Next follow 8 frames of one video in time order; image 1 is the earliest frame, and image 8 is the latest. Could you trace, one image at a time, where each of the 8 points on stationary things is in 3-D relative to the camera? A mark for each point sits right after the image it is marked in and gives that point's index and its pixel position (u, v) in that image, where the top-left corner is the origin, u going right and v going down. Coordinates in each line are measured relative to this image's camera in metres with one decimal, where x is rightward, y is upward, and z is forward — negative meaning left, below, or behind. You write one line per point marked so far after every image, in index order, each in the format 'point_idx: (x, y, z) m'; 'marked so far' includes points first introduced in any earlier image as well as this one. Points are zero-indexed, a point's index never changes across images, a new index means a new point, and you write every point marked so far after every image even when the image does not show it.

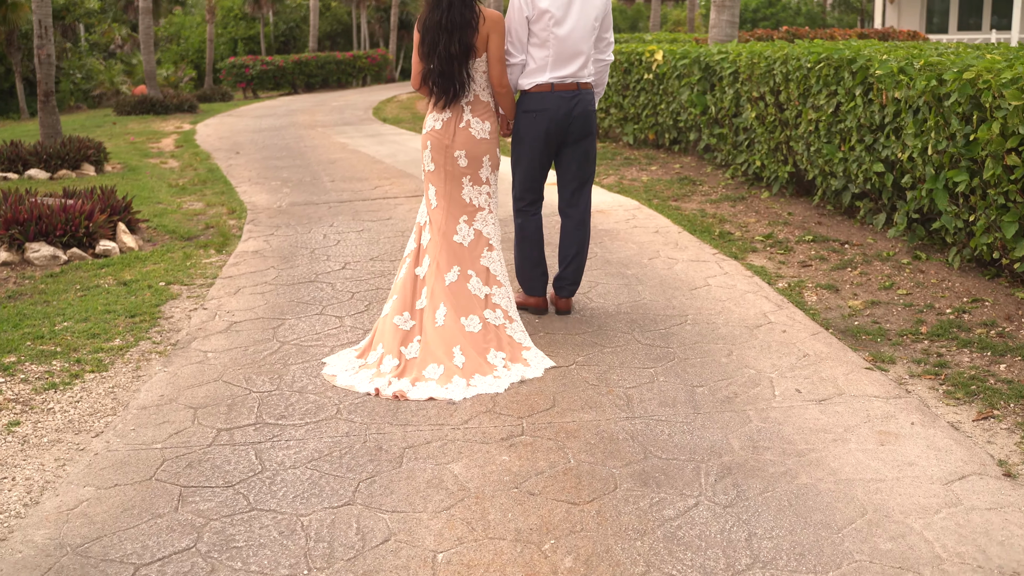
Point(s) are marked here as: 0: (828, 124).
0: (+2.1, +1.1, +7.1) m
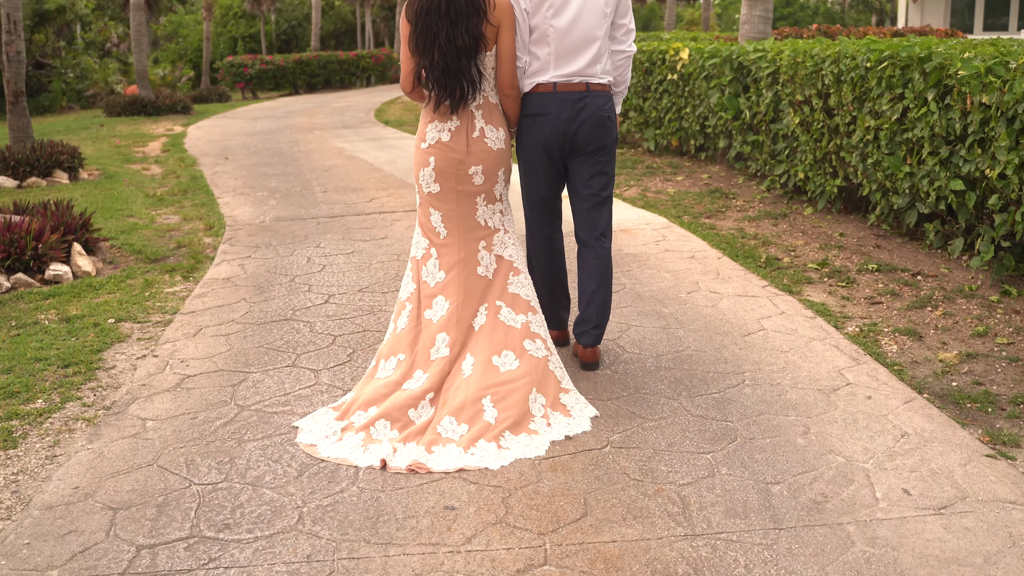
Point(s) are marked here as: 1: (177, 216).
0: (+2.1, +0.9, +6.1) m
1: (-2.5, +0.5, +8.2) m
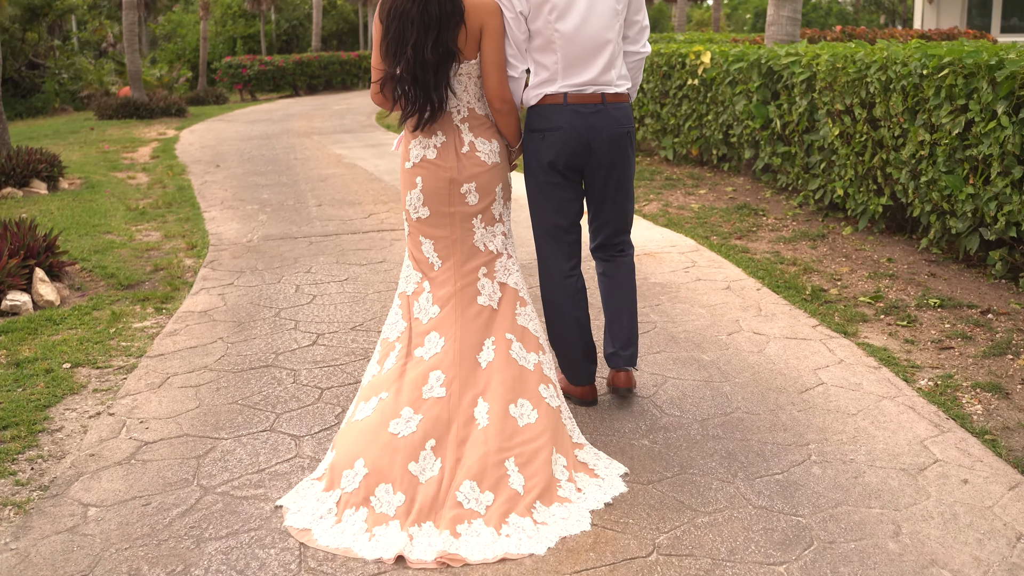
0: (+2.2, +0.7, +5.5) m
1: (-2.5, +0.4, +7.6) m
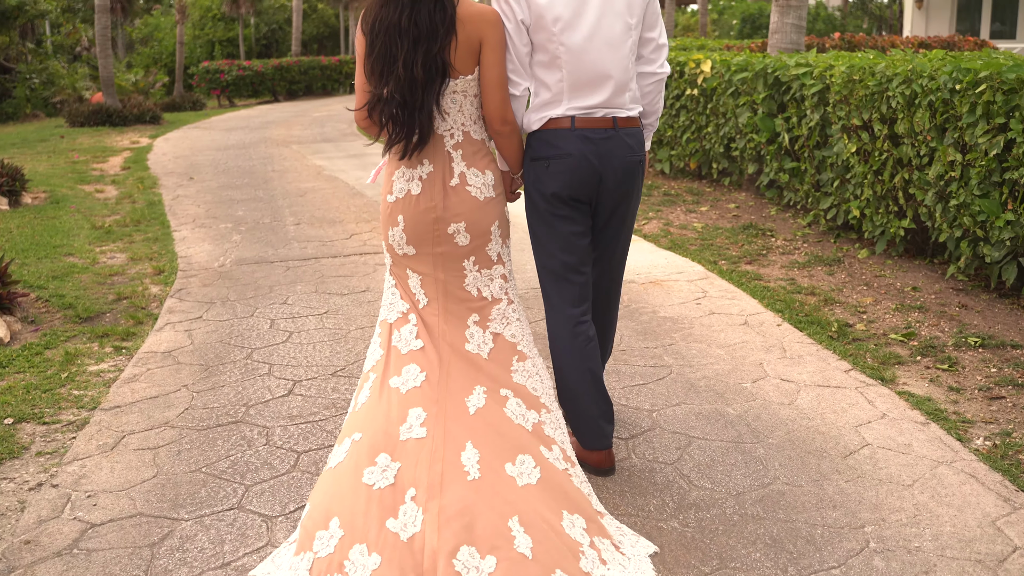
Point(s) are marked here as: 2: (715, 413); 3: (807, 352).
0: (+2.2, +0.5, +5.0) m
1: (-2.5, +0.2, +7.0) m
2: (+0.7, -0.4, +3.8) m
3: (+1.2, -0.3, +4.4) m
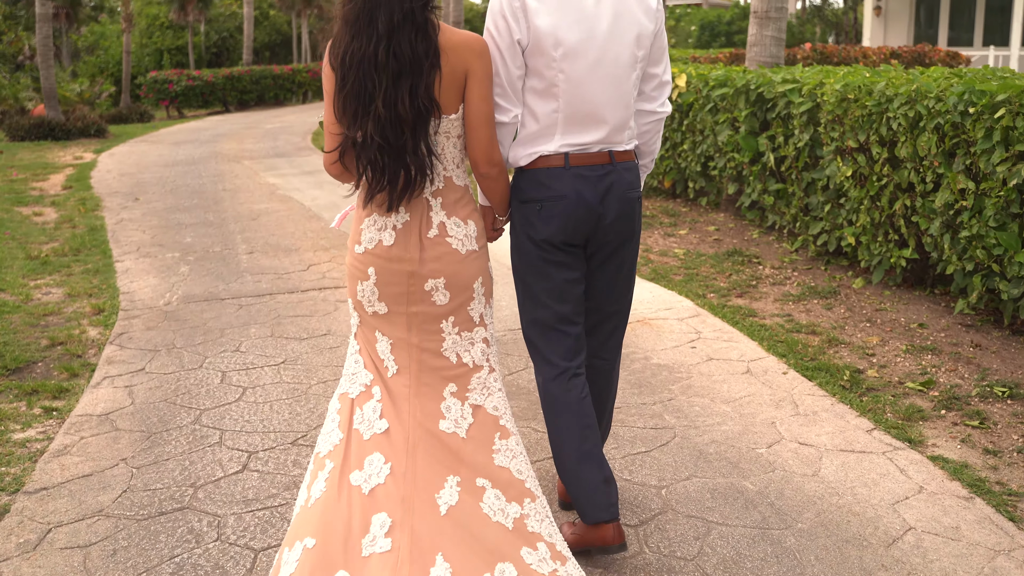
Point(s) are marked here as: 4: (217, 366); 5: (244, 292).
0: (+2.1, +0.4, +4.6) m
1: (-2.7, 0.0, +6.5) m
2: (+0.7, -0.6, +3.3) m
3: (+1.1, -0.4, +4.0) m
4: (-1.3, -0.3, +4.7) m
5: (-1.5, 0.0, +6.1) m
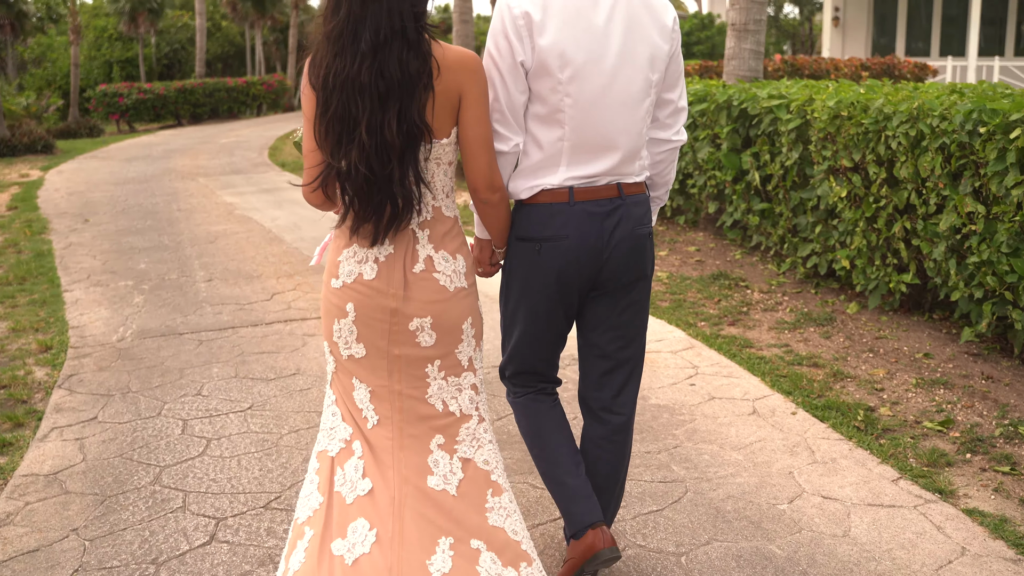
0: (+2.0, +0.2, +4.4) m
1: (-2.8, -0.2, +6.0) m
2: (+0.7, -0.7, +3.0) m
3: (+1.1, -0.6, +3.7) m
4: (-1.3, -0.5, +4.3) m
5: (-1.6, -0.2, +5.7) m
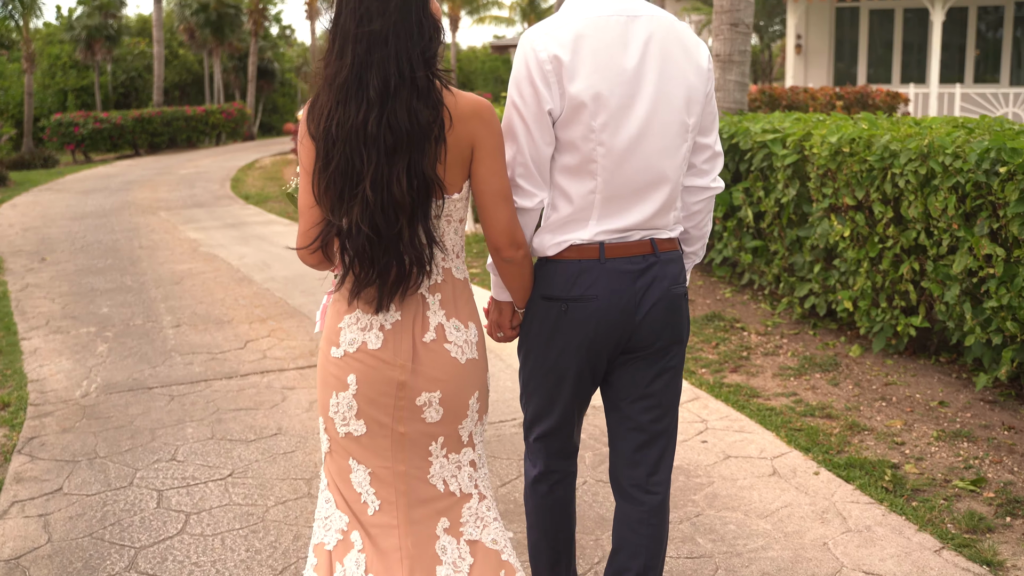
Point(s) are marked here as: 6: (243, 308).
0: (+2.0, +0.1, +4.2) m
1: (-2.9, -0.5, +5.6) m
2: (+0.7, -0.9, +2.7) m
3: (+1.2, -0.7, +3.5) m
4: (-1.3, -0.7, +3.9) m
5: (-1.7, -0.4, +5.3) m
6: (-1.7, -0.1, +6.9) m
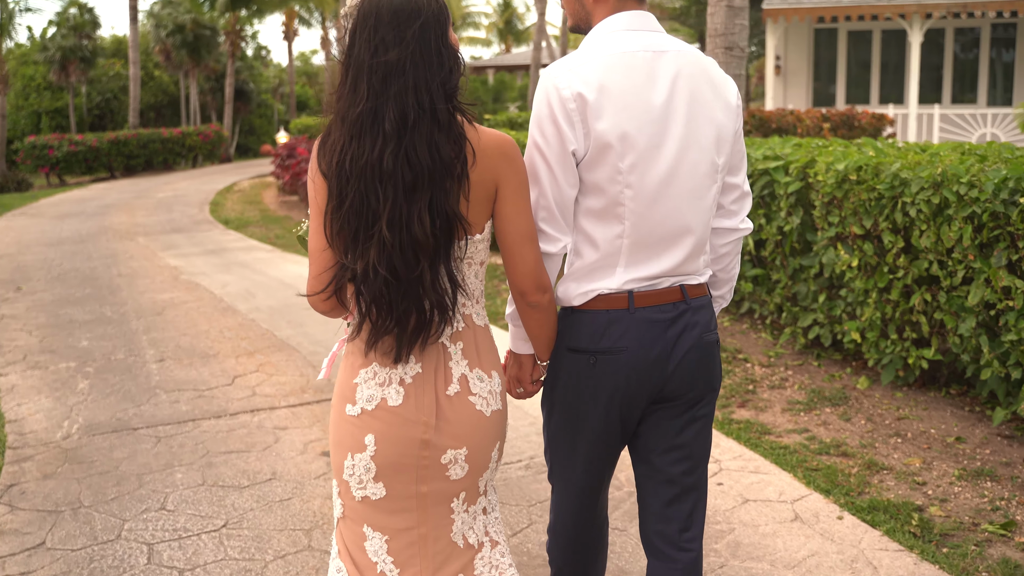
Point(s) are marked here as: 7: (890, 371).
0: (+2.1, -0.1, +4.0) m
1: (-2.9, -0.6, +5.4) m
2: (+0.8, -1.0, +2.6) m
3: (+1.2, -0.9, +3.3) m
4: (-1.3, -0.8, +3.7) m
5: (-1.7, -0.6, +5.1) m
6: (-1.7, -0.3, +6.7) m
7: (+1.8, -0.4, +5.2) m
